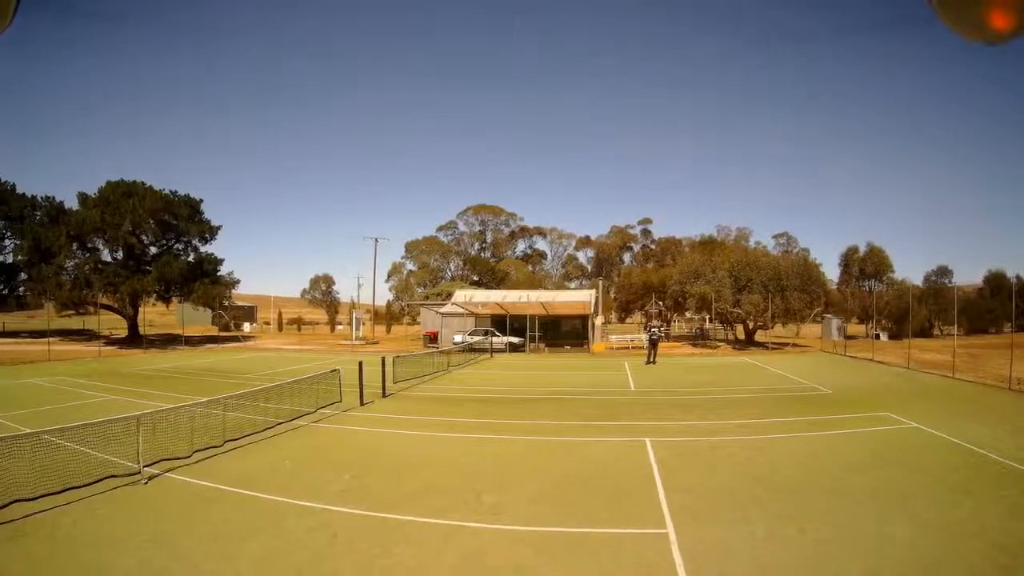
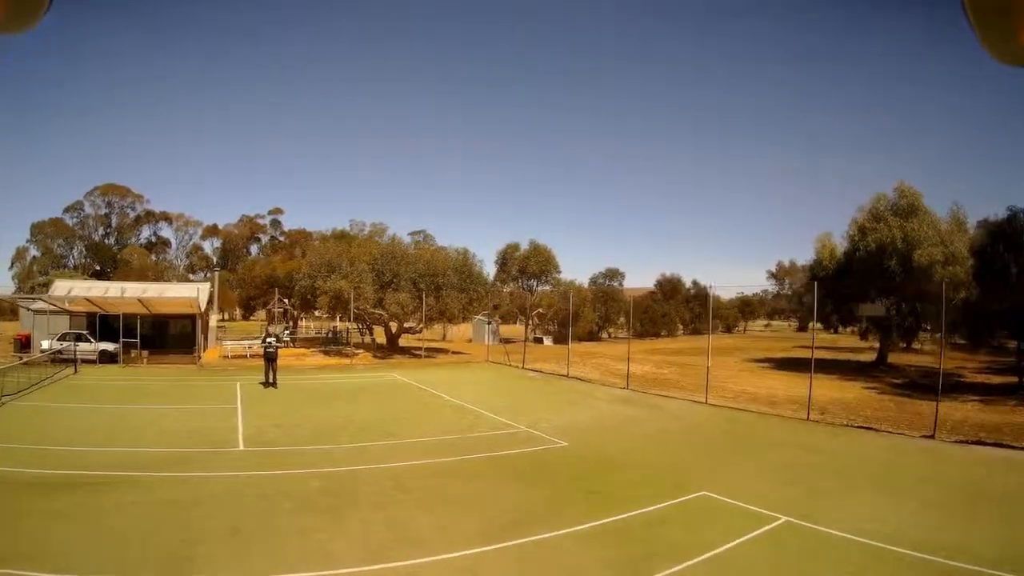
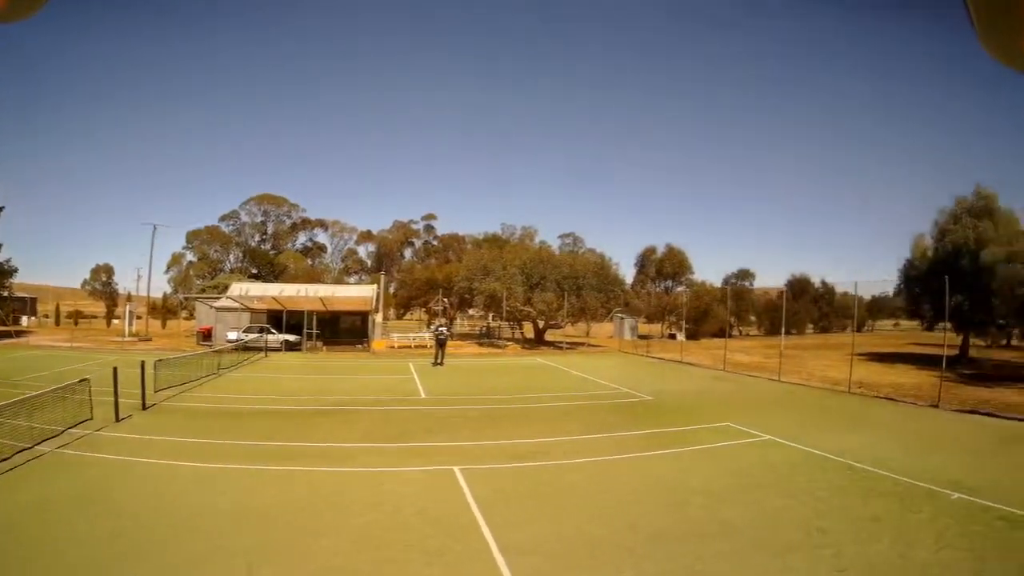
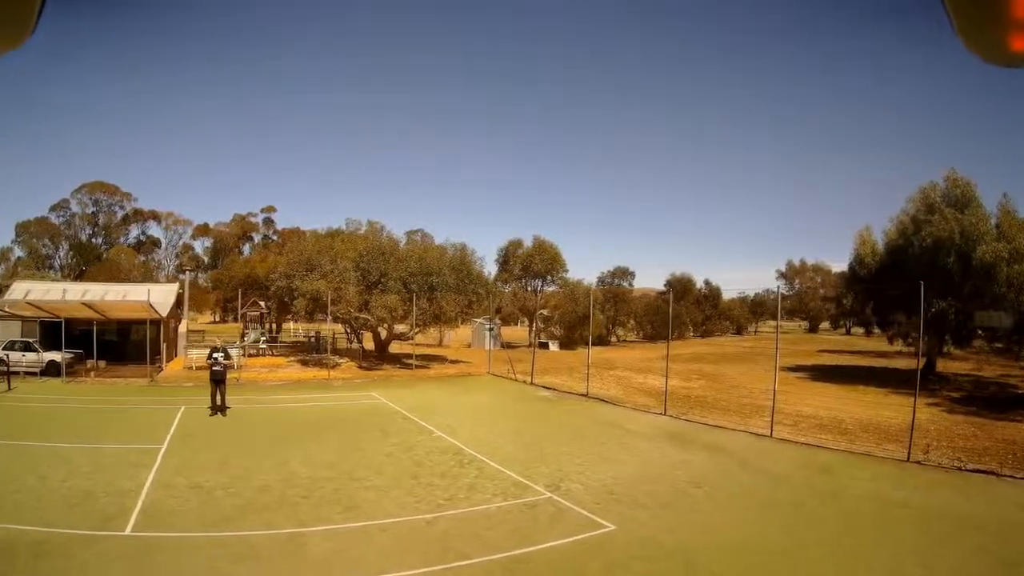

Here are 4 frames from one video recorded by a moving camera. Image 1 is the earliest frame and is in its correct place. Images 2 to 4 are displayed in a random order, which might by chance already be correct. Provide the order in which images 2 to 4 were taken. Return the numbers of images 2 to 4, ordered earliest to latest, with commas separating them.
3, 2, 4
